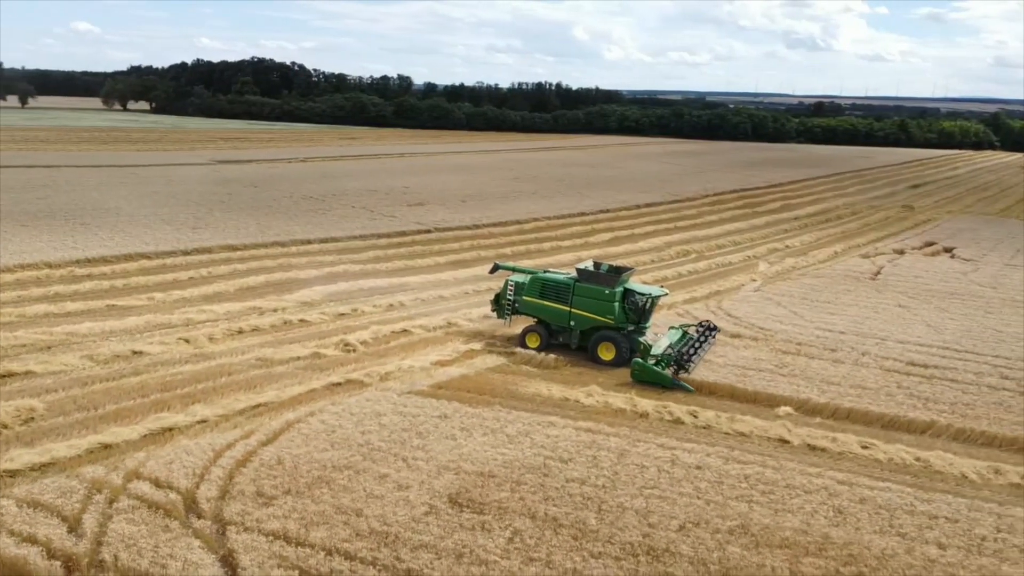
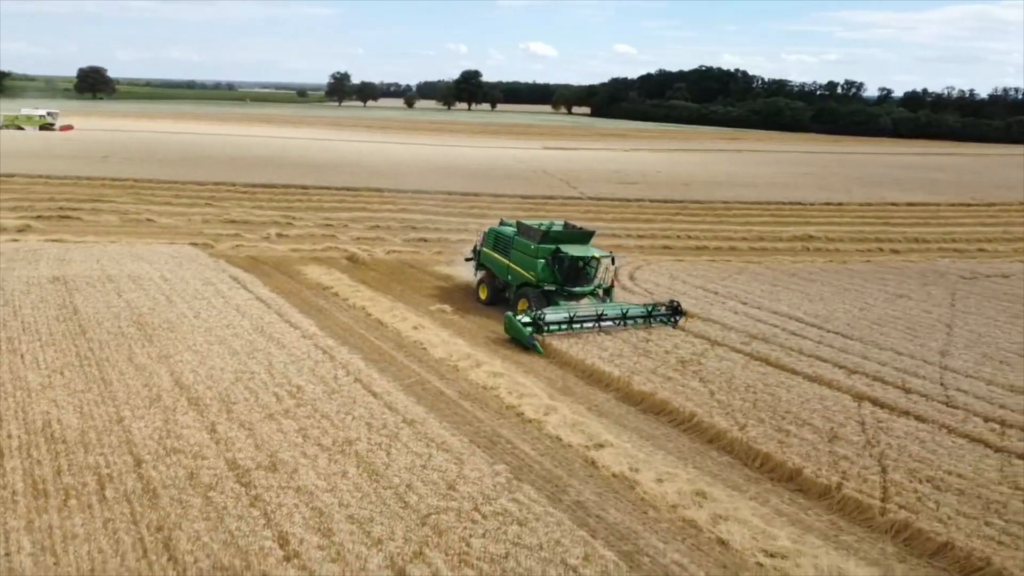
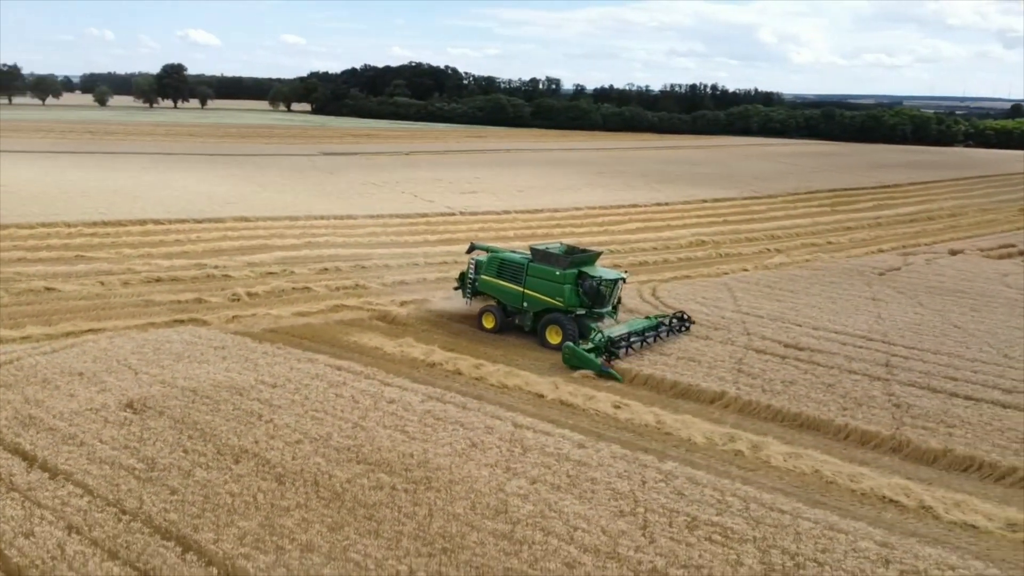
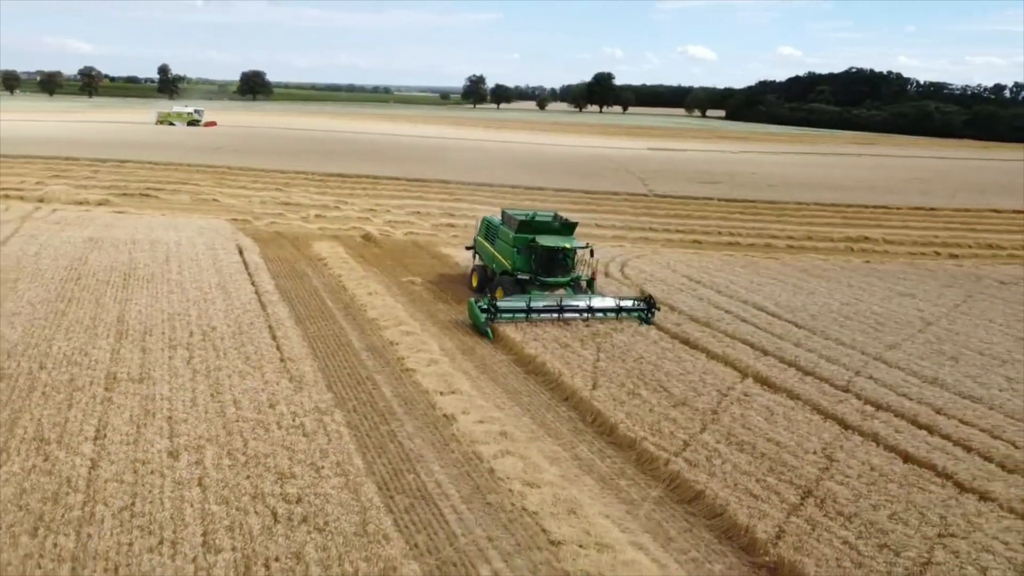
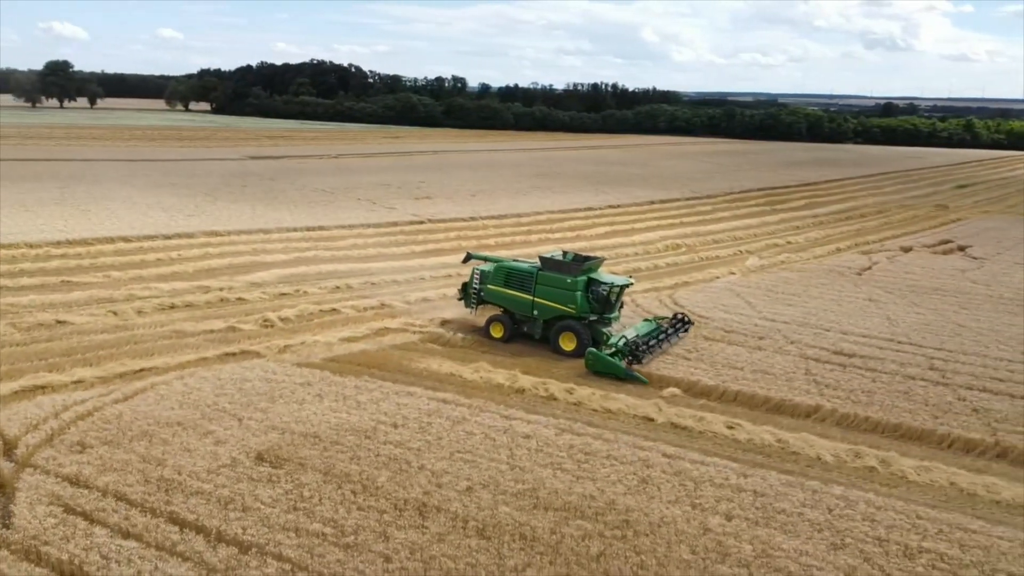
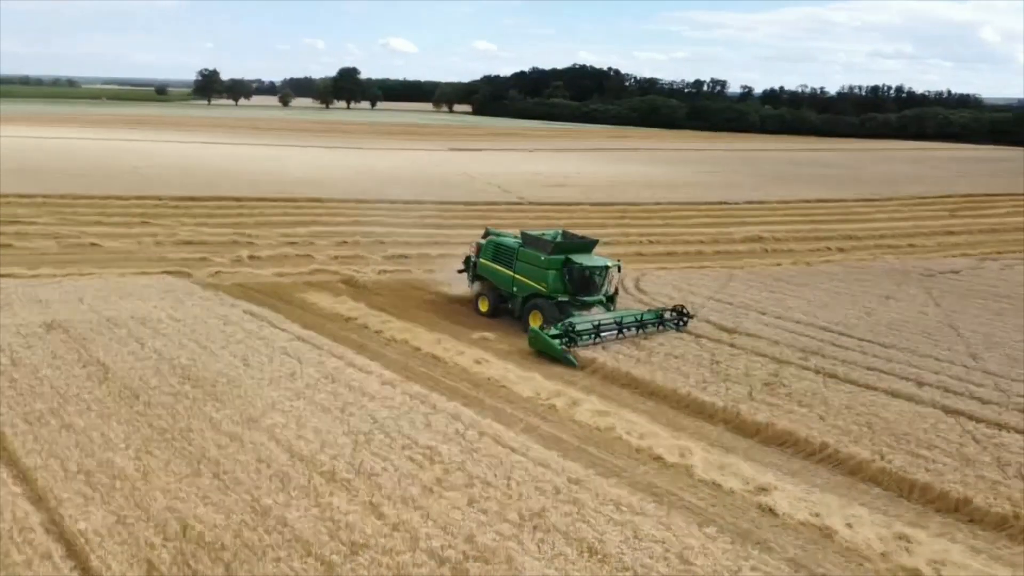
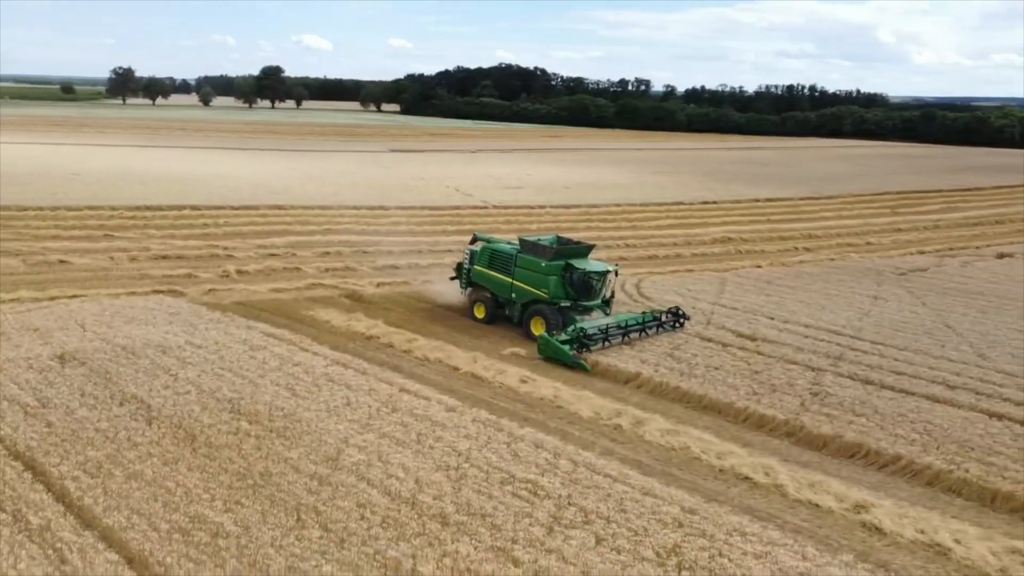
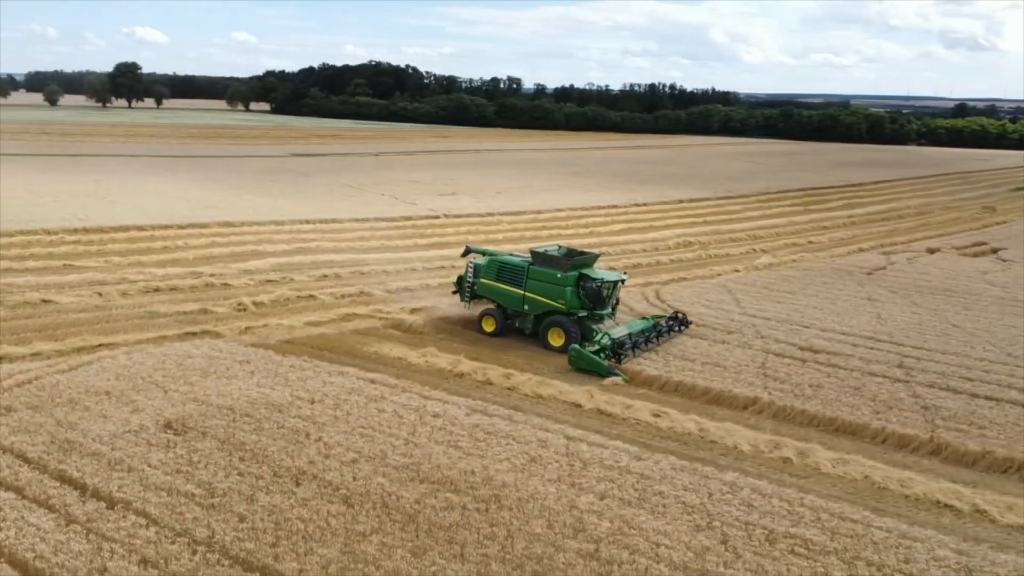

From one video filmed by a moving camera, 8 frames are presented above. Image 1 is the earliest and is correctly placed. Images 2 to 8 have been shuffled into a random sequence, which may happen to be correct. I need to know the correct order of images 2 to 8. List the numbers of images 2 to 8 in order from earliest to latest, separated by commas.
5, 8, 3, 7, 6, 2, 4
